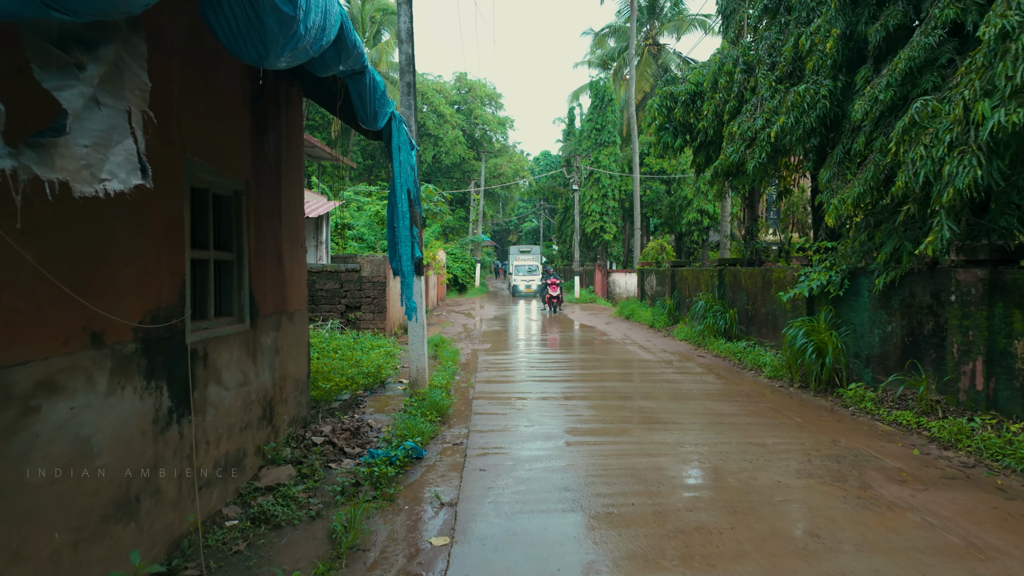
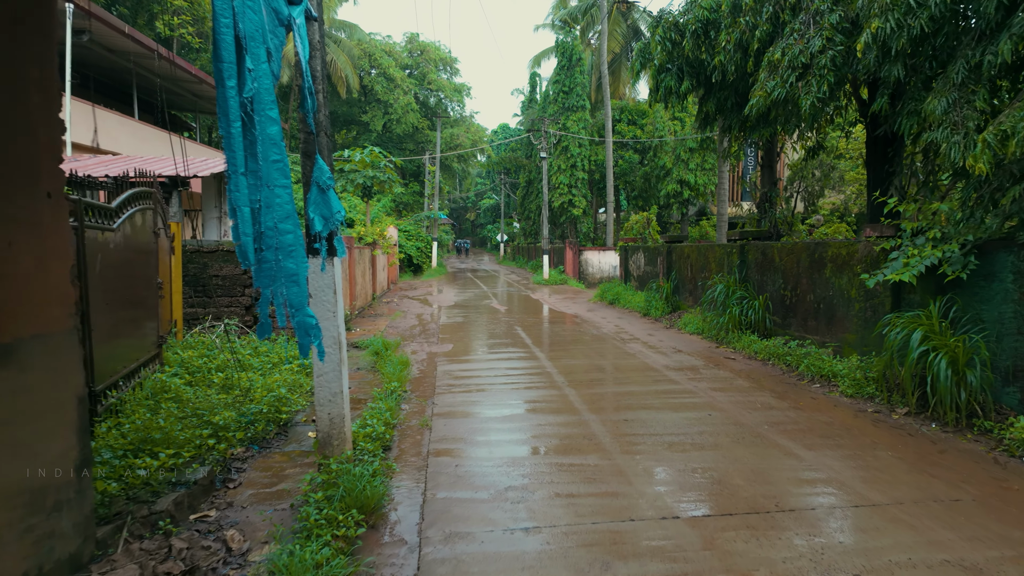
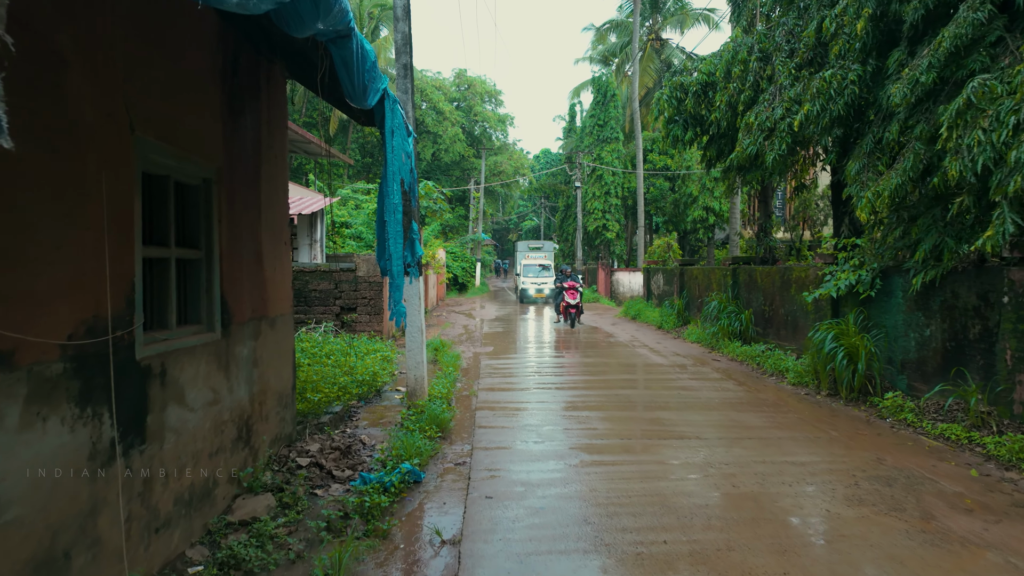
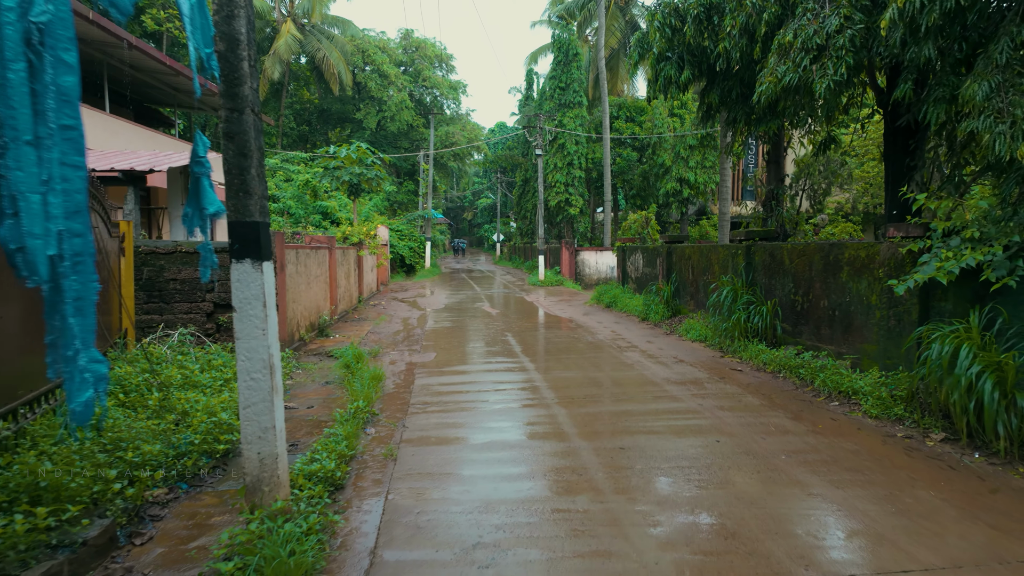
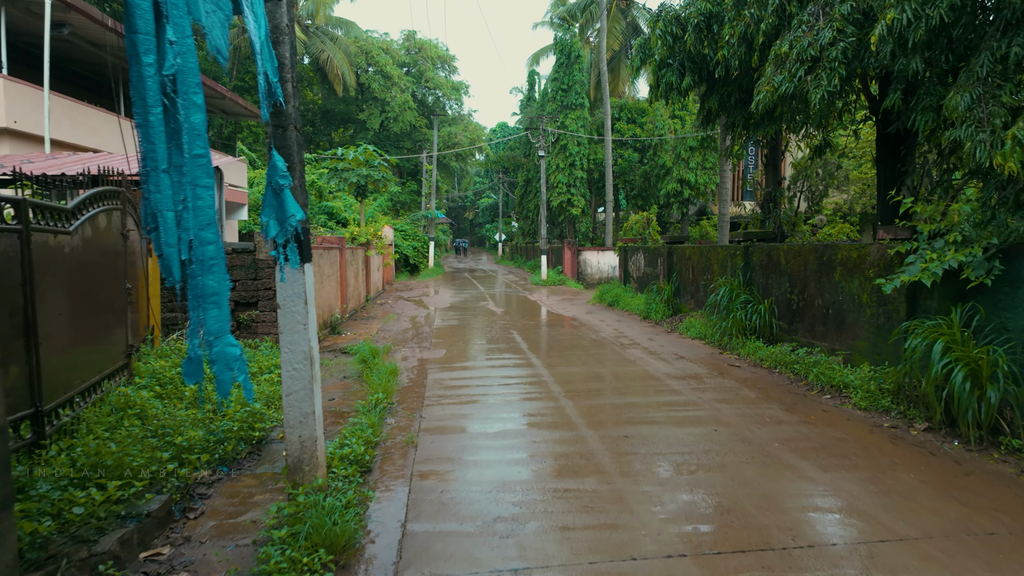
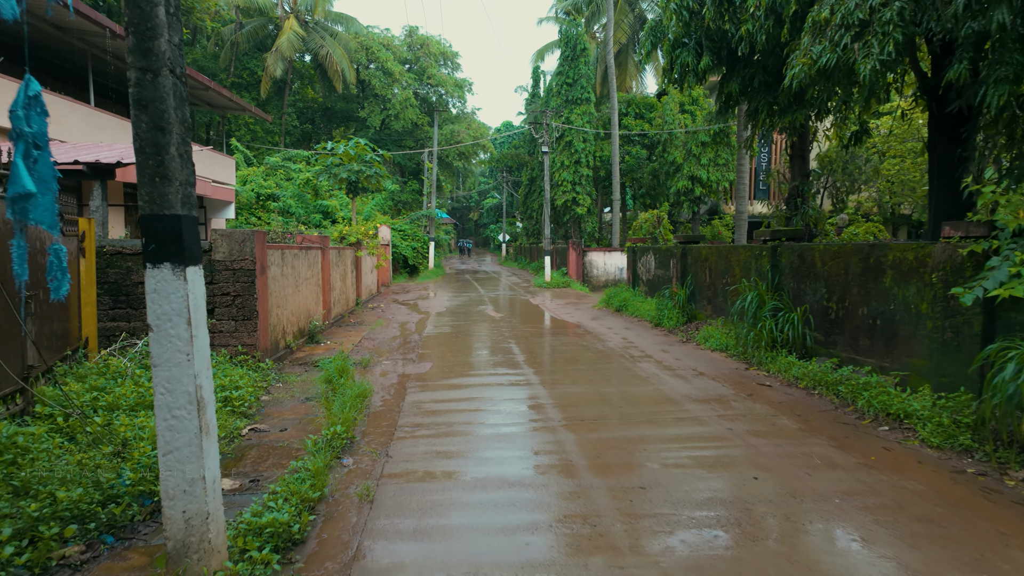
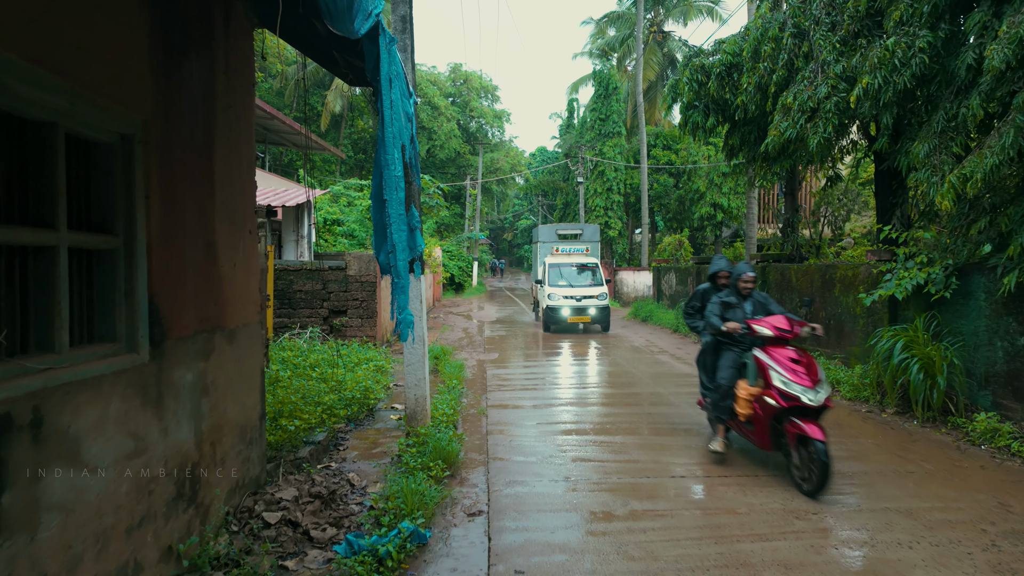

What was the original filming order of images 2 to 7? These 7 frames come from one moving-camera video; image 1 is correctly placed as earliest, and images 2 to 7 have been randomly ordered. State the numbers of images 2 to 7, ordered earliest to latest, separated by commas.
3, 7, 2, 5, 4, 6
